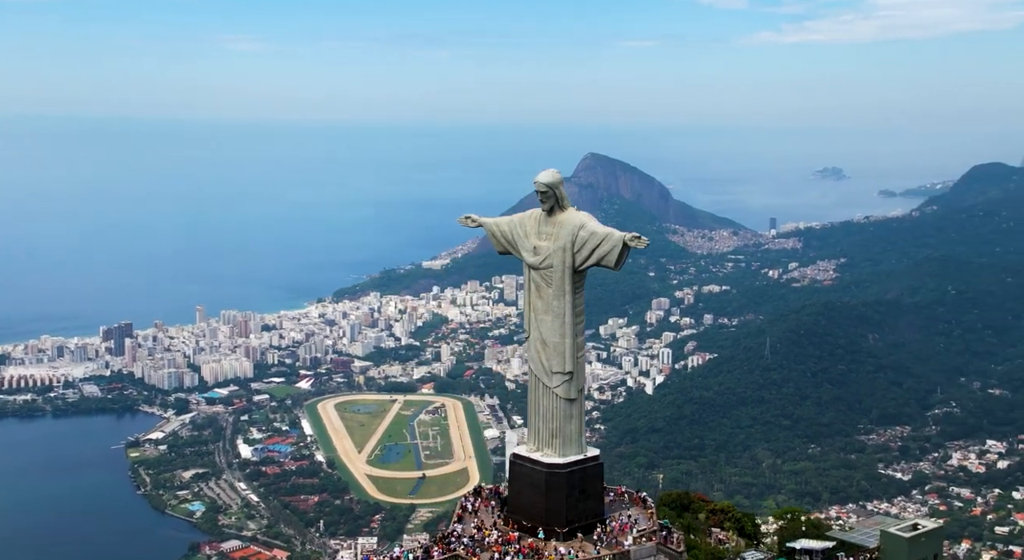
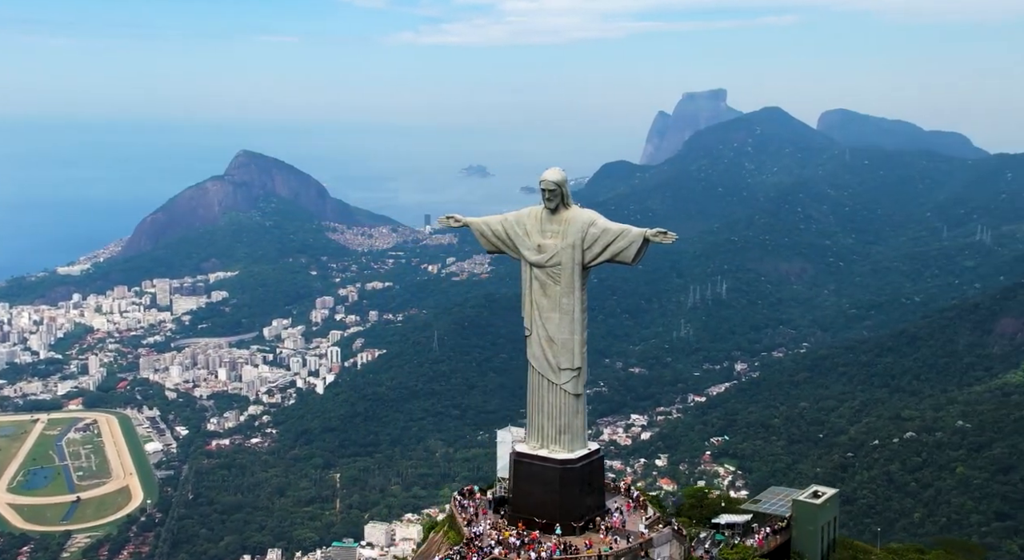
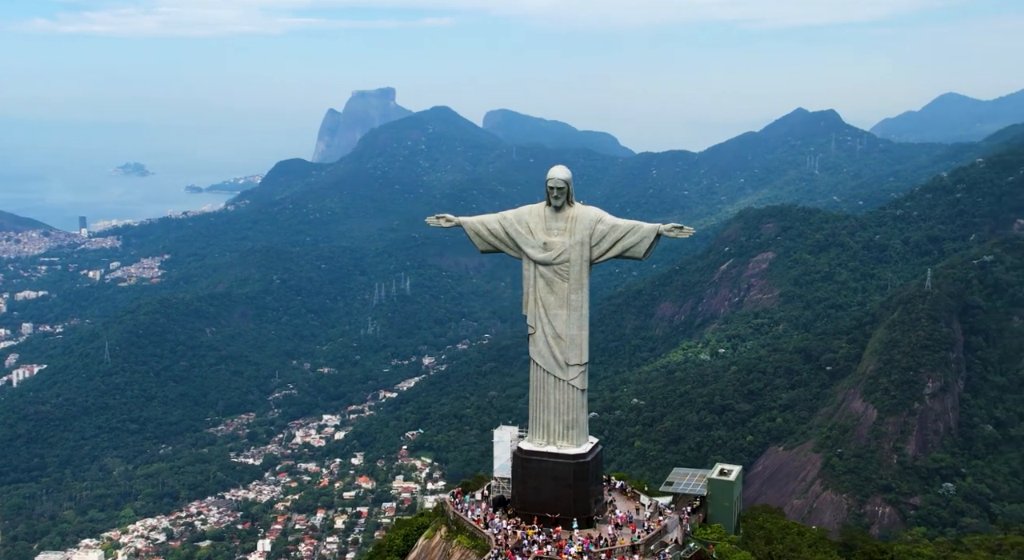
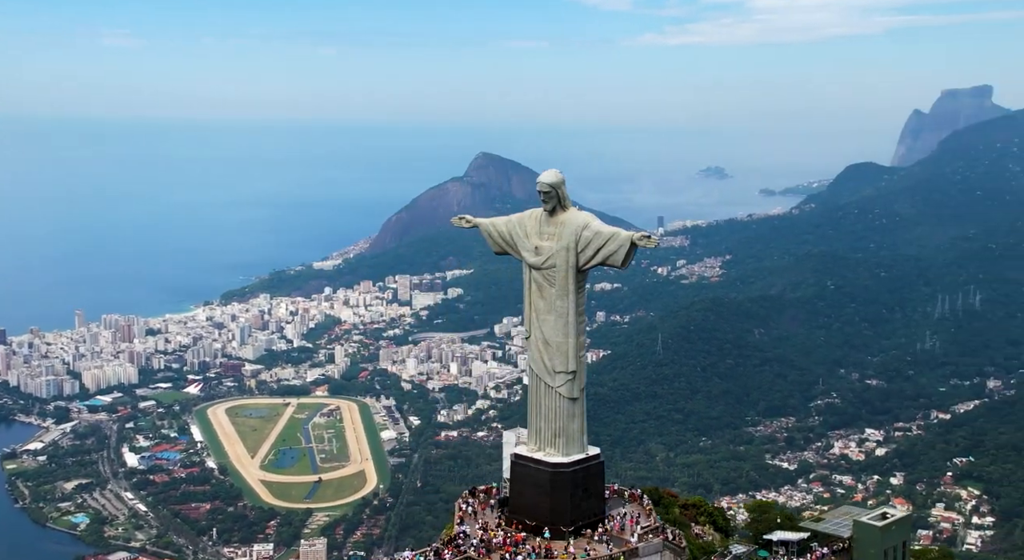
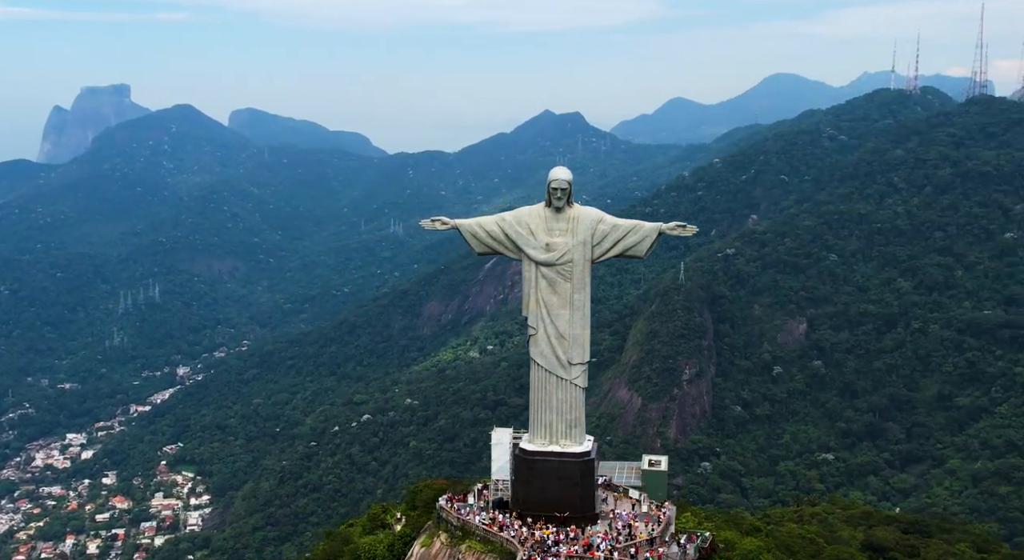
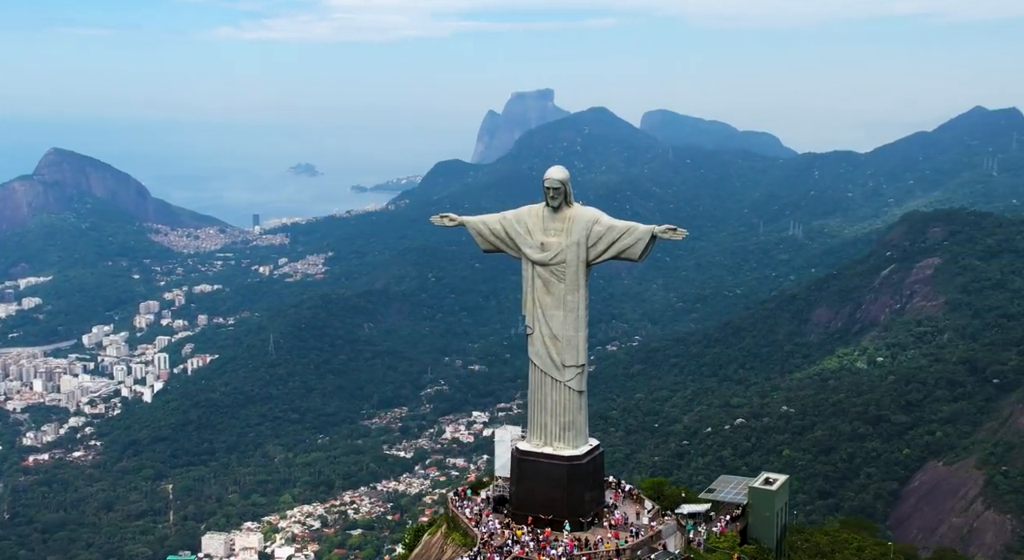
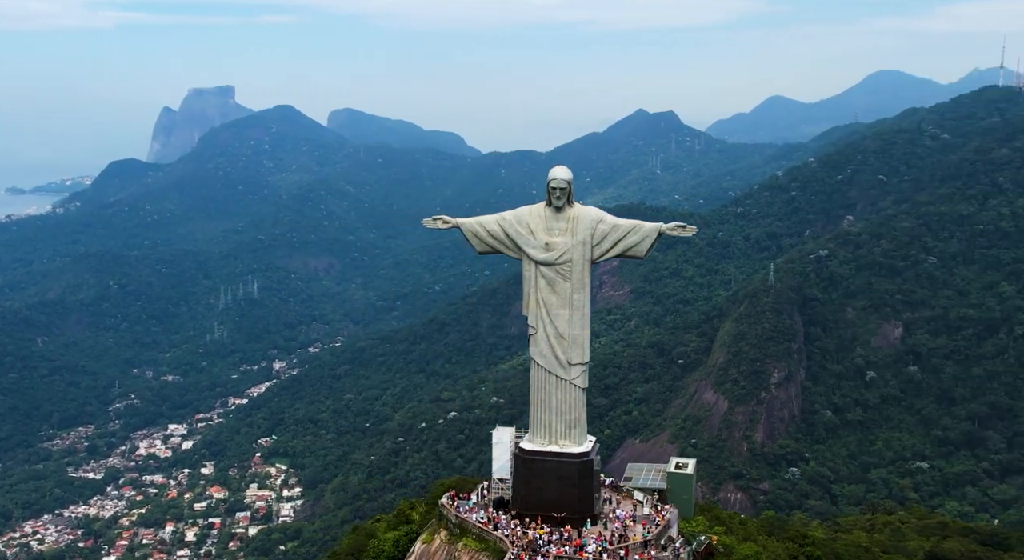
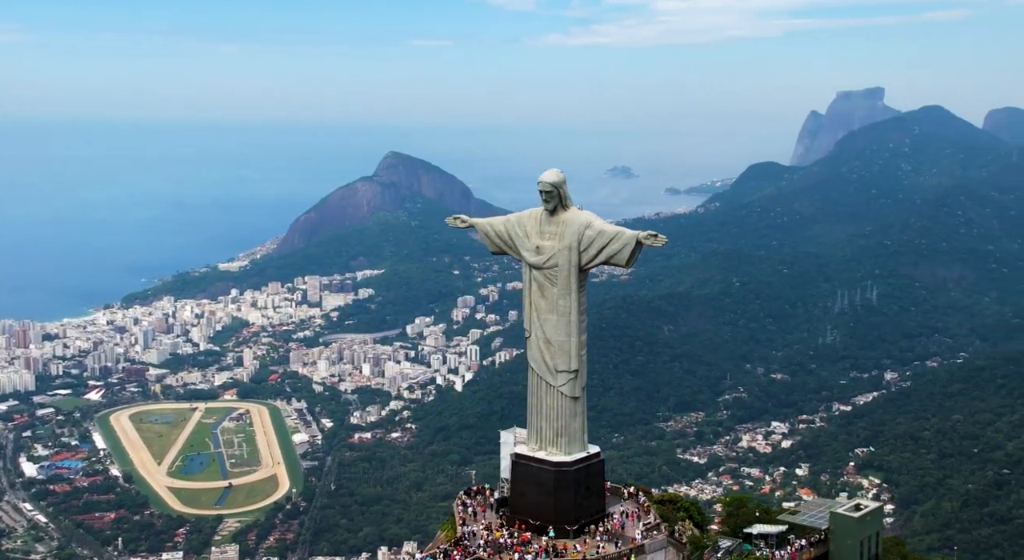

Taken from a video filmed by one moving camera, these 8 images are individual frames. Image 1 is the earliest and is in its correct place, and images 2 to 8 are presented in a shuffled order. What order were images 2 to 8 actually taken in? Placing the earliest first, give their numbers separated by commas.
4, 8, 2, 6, 3, 7, 5
